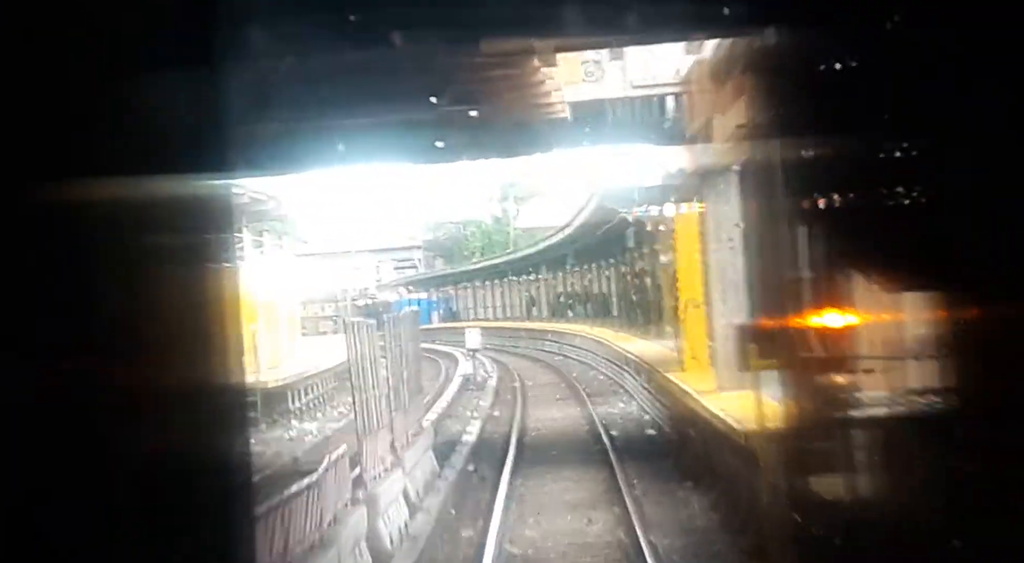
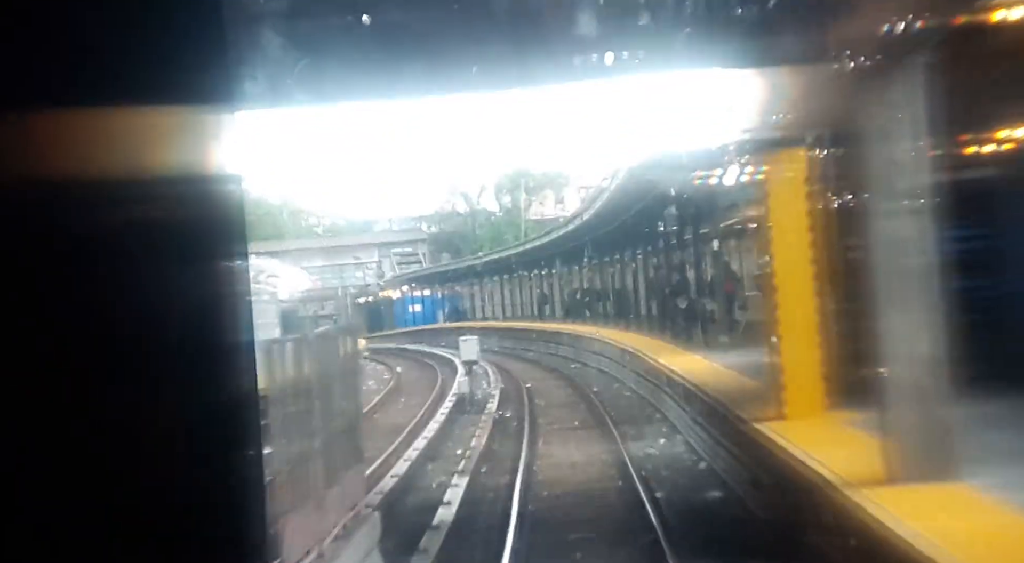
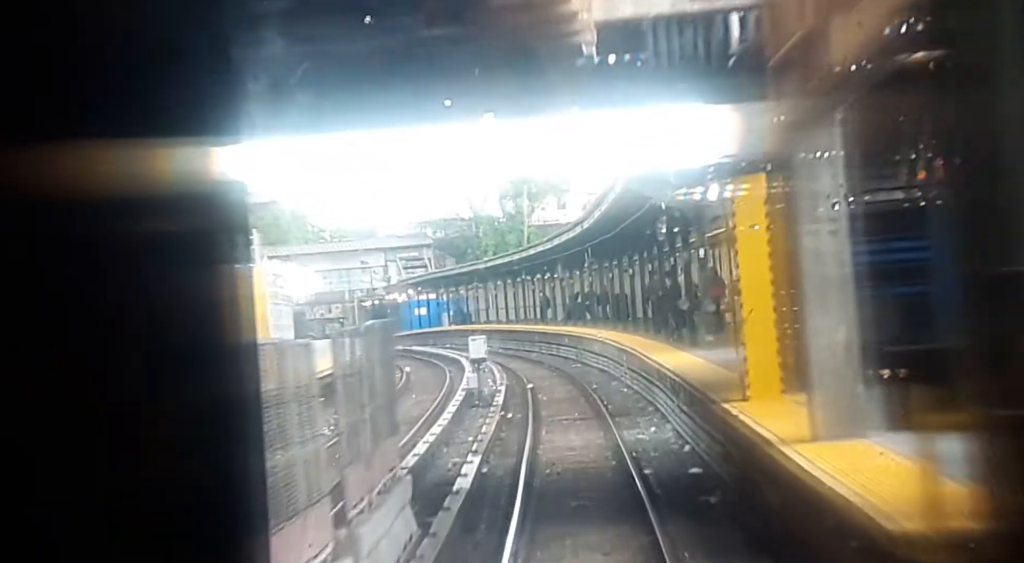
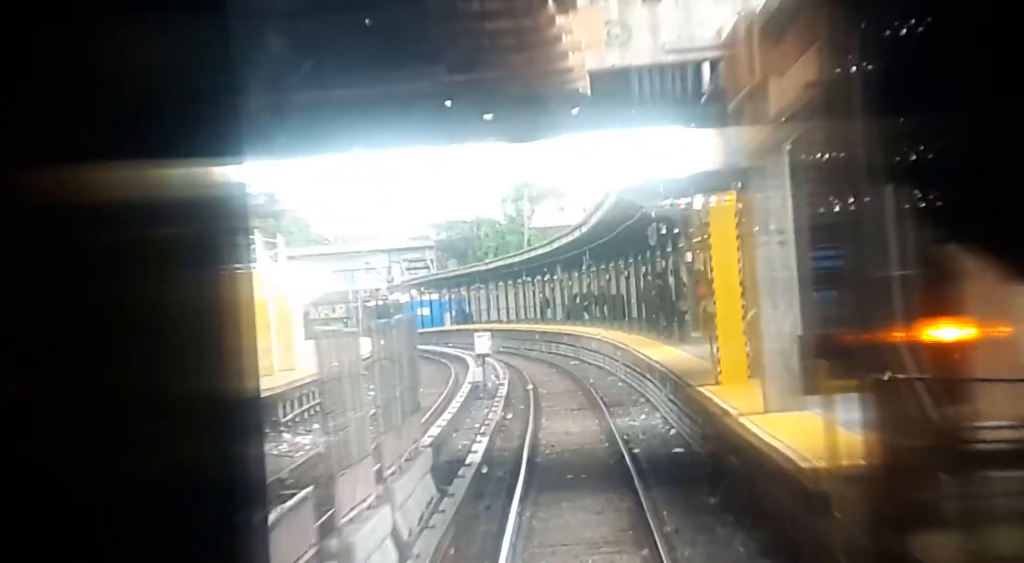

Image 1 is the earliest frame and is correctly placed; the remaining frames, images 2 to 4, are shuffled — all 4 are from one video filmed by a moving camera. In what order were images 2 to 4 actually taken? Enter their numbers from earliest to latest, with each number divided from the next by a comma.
4, 3, 2
